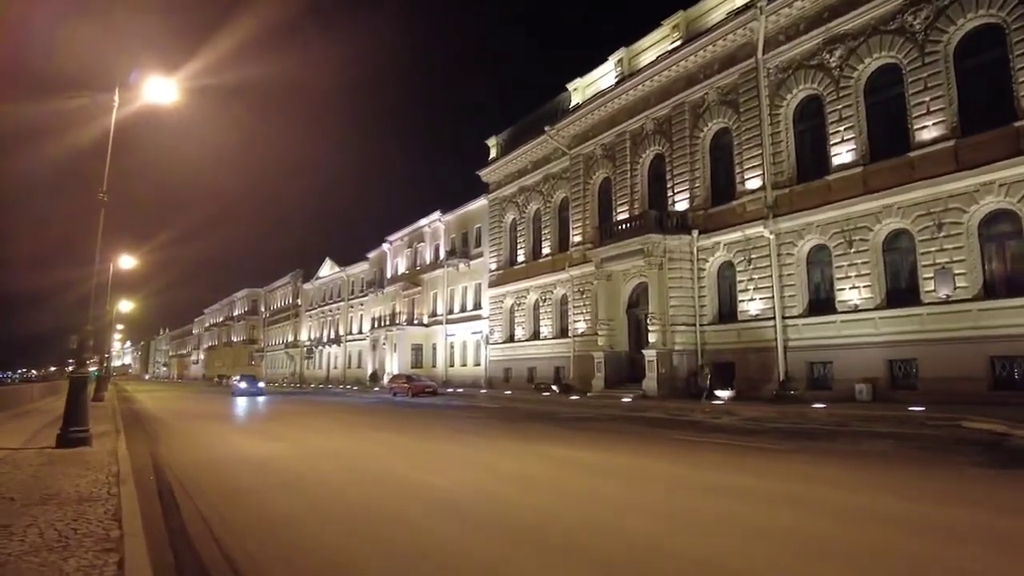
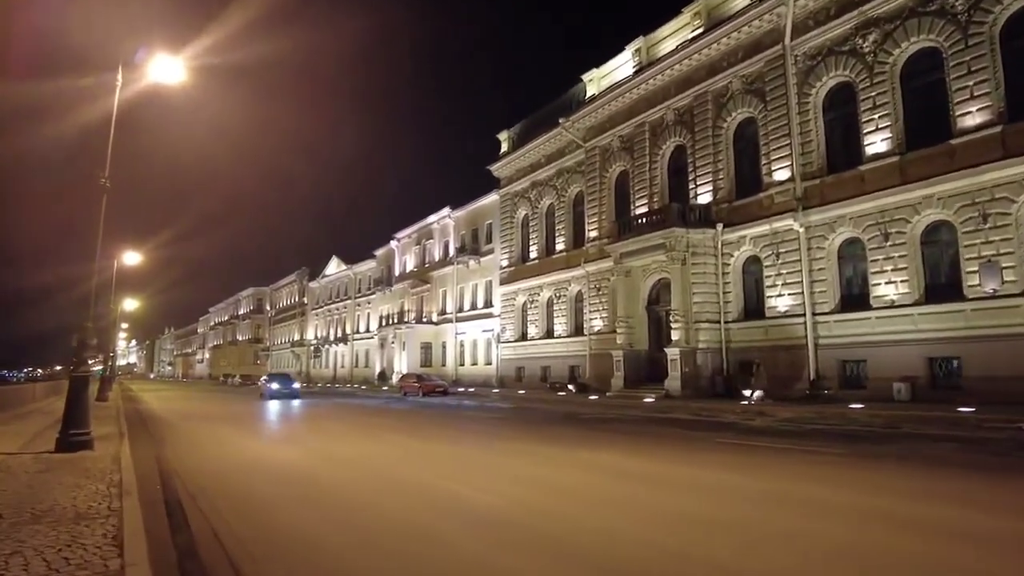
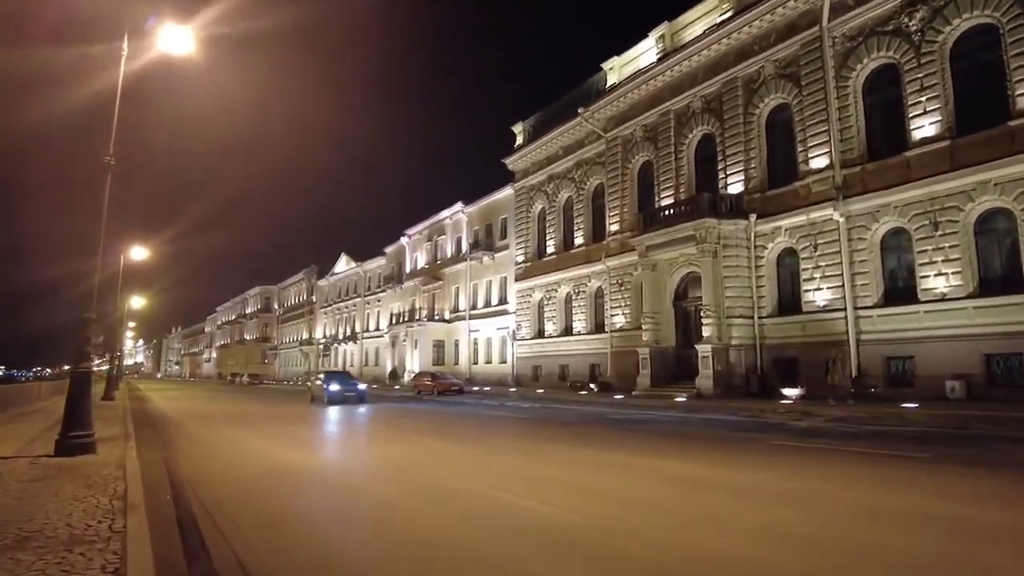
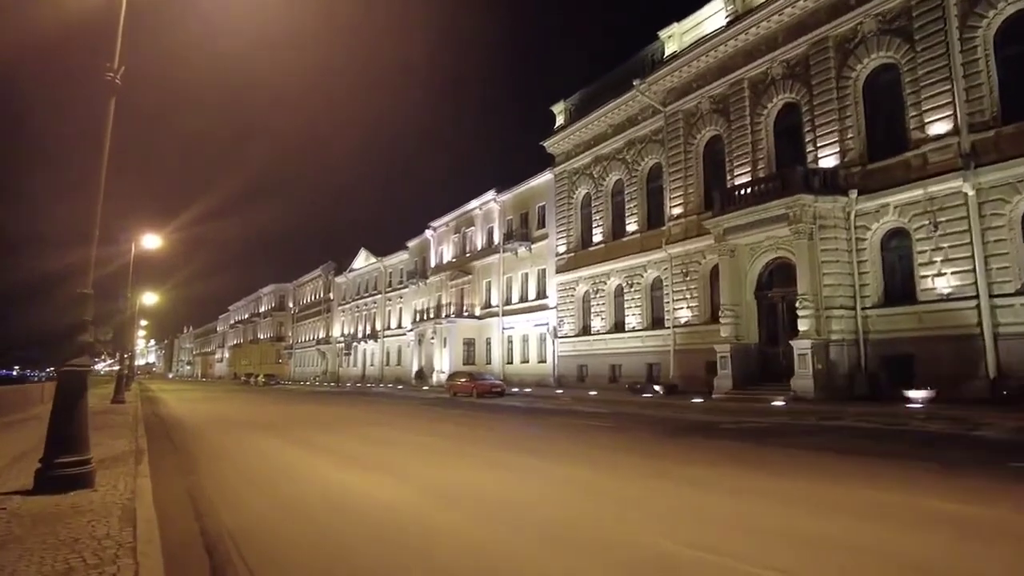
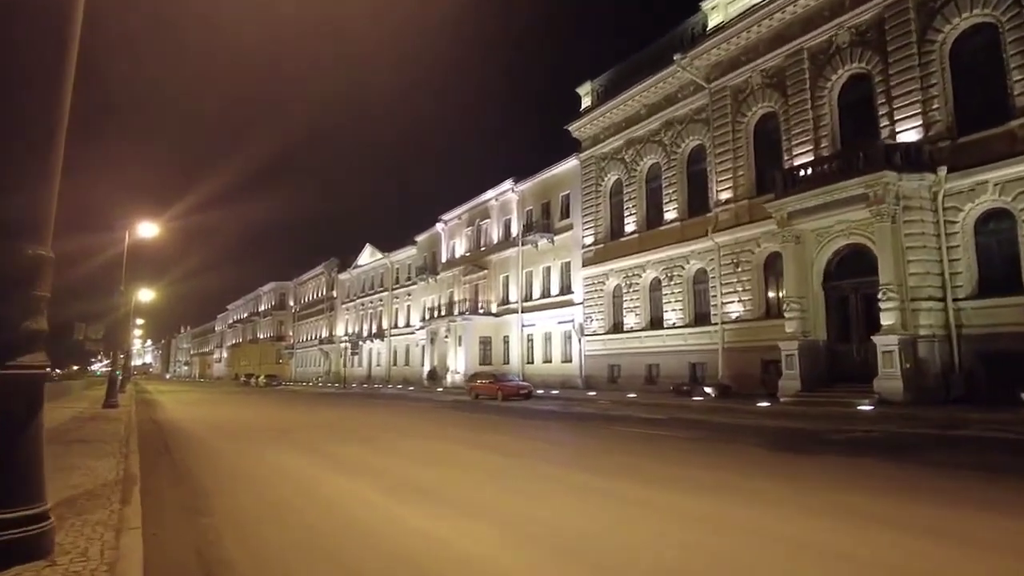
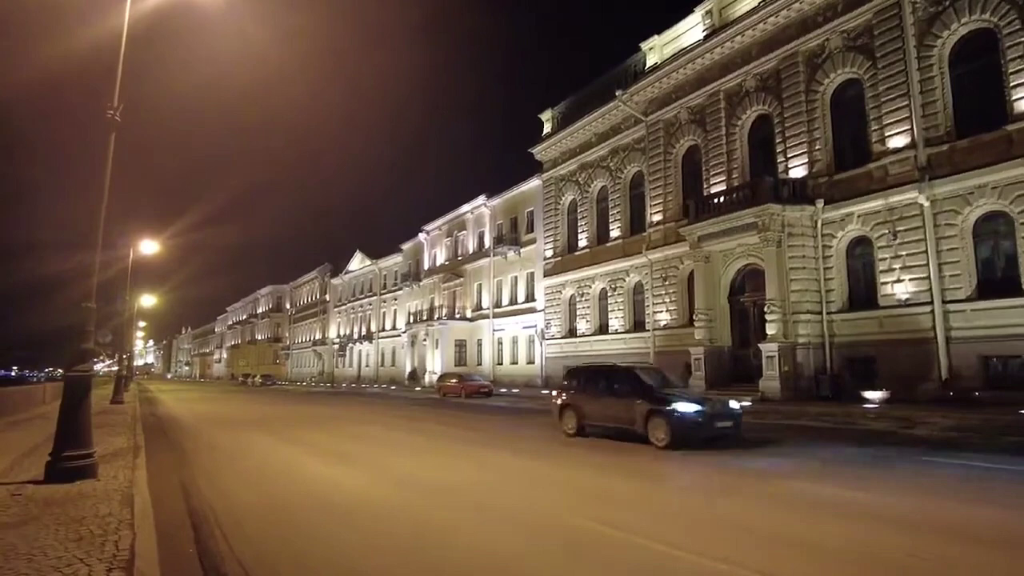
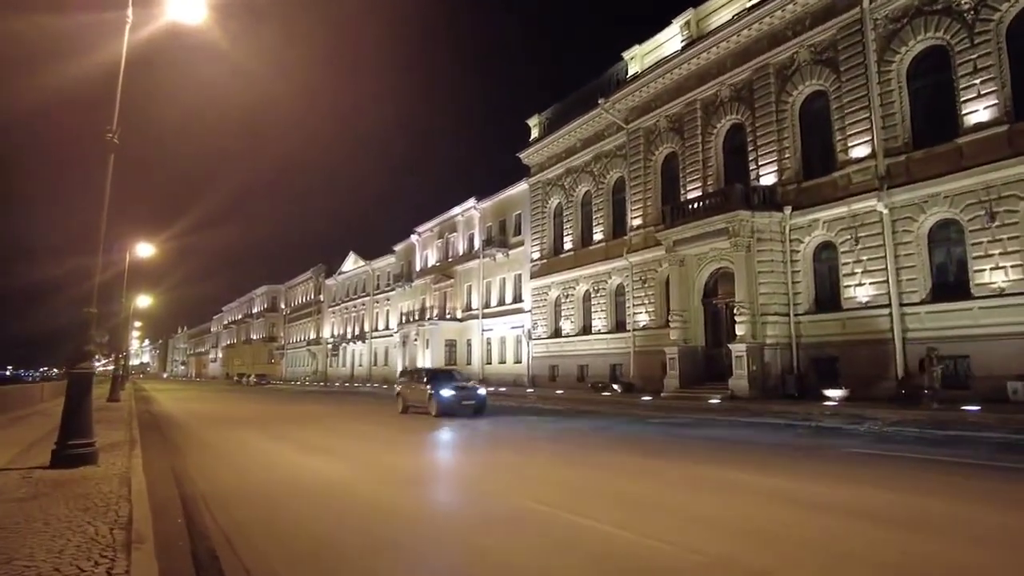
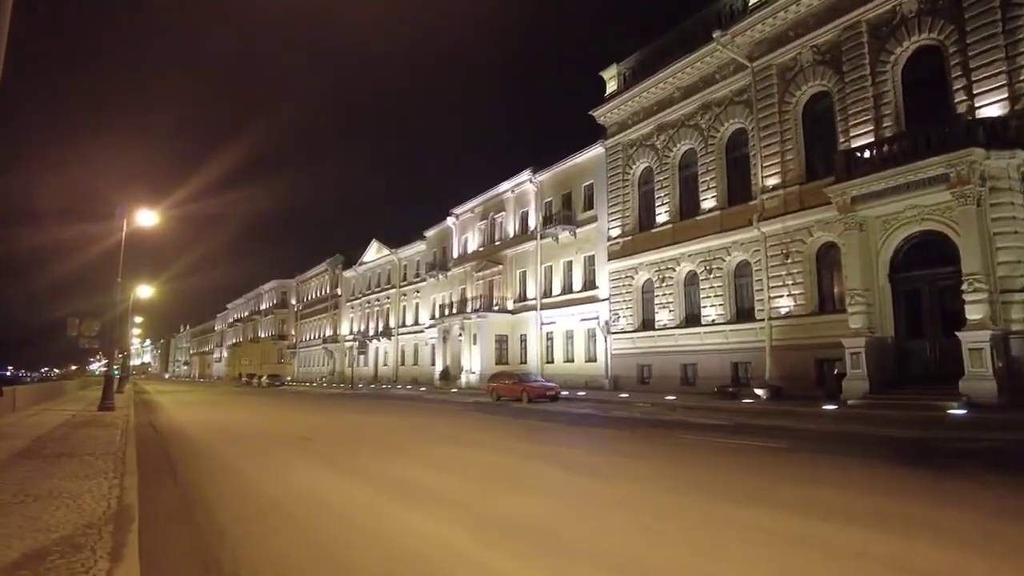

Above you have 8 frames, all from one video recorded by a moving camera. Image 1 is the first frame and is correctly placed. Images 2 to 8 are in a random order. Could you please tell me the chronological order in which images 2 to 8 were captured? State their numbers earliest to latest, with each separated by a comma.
2, 3, 7, 6, 4, 5, 8
